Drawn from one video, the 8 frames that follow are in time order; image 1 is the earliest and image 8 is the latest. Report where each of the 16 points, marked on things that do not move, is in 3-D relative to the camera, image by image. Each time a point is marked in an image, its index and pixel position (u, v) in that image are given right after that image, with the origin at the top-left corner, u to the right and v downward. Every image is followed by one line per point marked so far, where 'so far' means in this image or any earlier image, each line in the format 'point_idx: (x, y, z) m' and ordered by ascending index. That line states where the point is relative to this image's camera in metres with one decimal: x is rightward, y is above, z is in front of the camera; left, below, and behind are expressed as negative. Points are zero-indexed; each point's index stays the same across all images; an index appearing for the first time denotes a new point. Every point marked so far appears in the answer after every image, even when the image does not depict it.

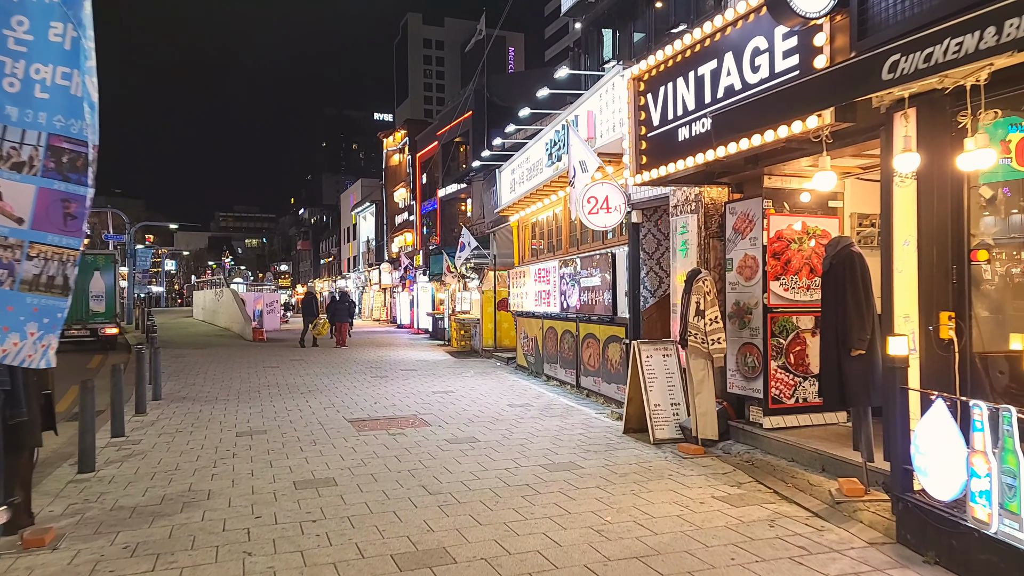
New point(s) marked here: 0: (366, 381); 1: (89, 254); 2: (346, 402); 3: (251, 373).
0: (-2.7, -1.7, +13.4) m
1: (-11.0, +0.9, +19.0) m
2: (-2.4, -1.7, +10.4) m
3: (-5.3, -1.7, +14.5) m
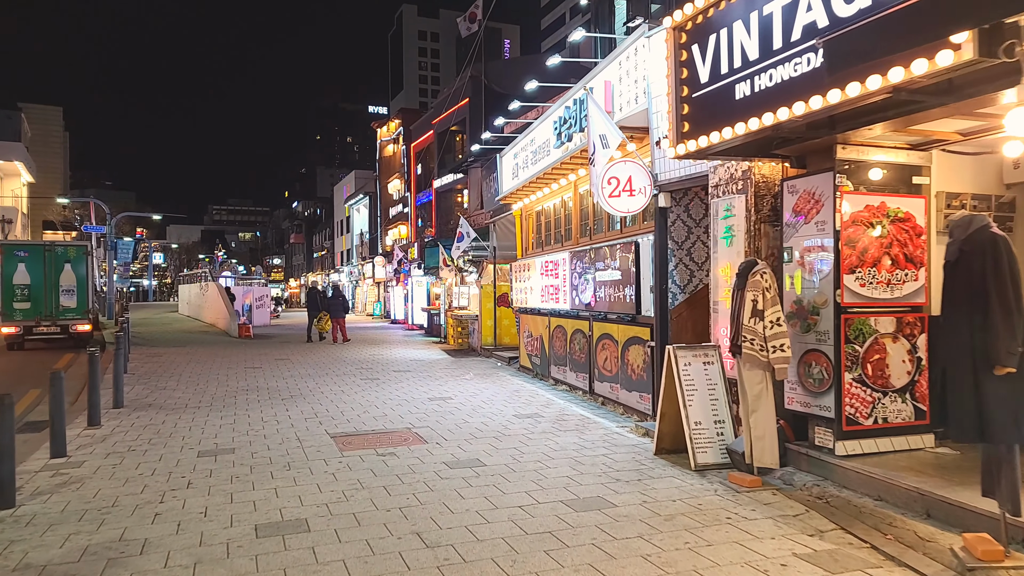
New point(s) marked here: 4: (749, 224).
0: (-2.6, -1.6, +12.2) m
1: (-11.0, +1.0, +17.7) m
2: (-2.3, -1.6, +9.2) m
3: (-5.2, -1.6, +13.3) m
4: (+2.0, +0.5, +6.0) m
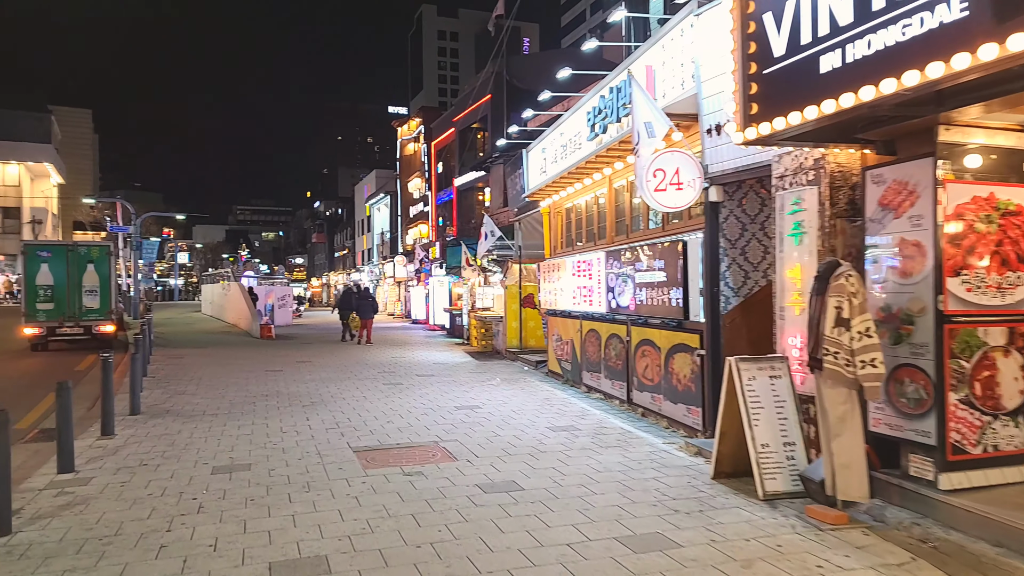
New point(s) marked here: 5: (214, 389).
0: (-2.2, -1.7, +11.6) m
1: (-10.4, +1.0, +17.3) m
2: (-1.9, -1.6, +8.6) m
3: (-4.7, -1.6, +12.8) m
4: (+2.3, +0.5, +5.3) m
5: (-4.9, -1.6, +11.7) m
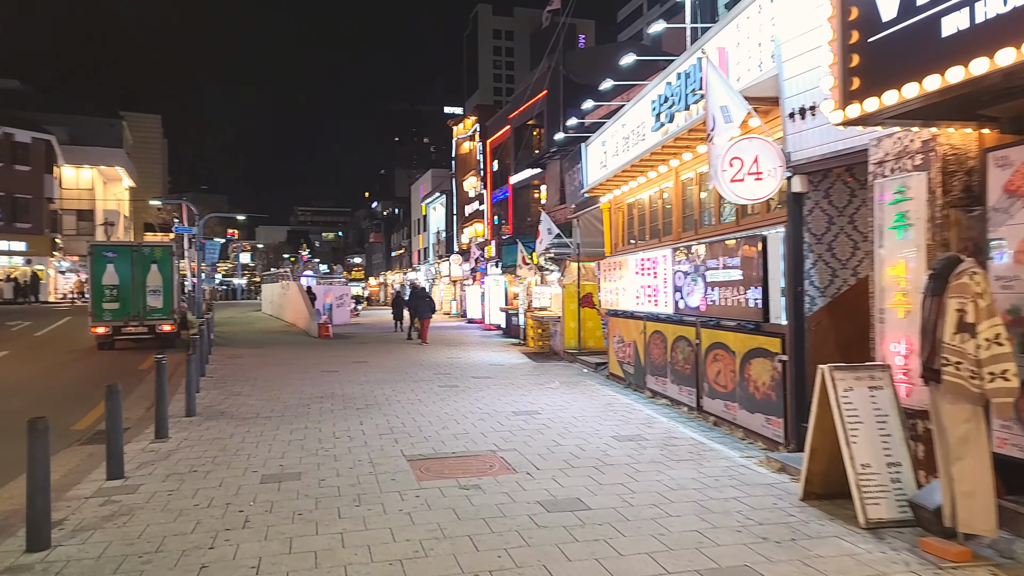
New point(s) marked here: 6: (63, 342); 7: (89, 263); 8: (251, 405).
0: (-1.2, -1.7, +11.3) m
1: (-9.0, +1.0, +17.6) m
2: (-1.2, -1.6, +8.3) m
3: (-3.7, -1.6, +12.6) m
4: (+2.7, +0.5, +4.6) m
5: (-3.9, -1.6, +11.5) m
6: (-12.2, -1.5, +19.5) m
7: (-10.0, +0.6, +17.0) m
8: (-3.7, -1.7, +10.2) m
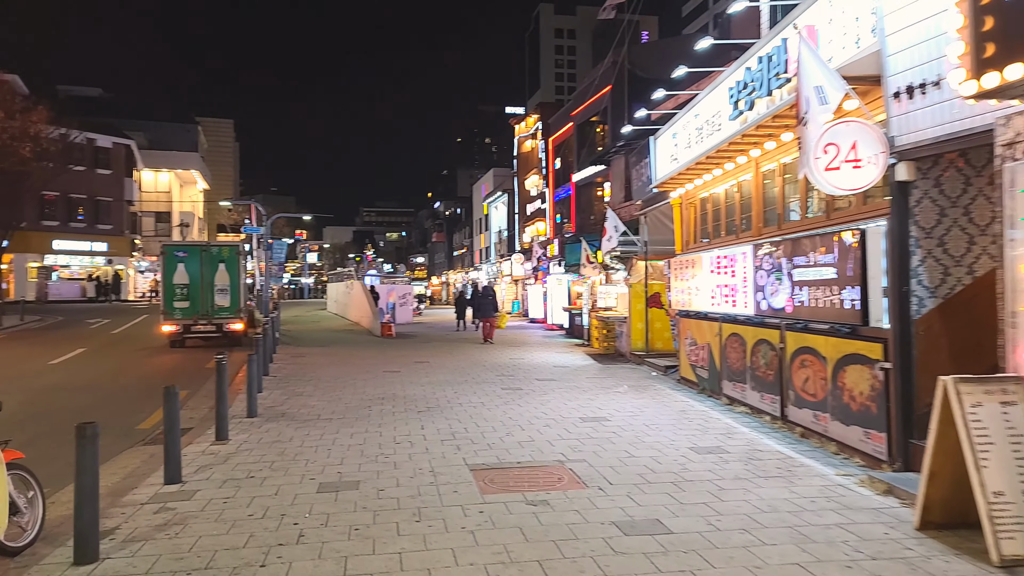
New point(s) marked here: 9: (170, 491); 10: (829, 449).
0: (-0.2, -1.6, +10.9) m
1: (-7.4, +1.1, +17.9) m
2: (-0.5, -1.6, +7.9) m
3: (-2.5, -1.6, +12.5) m
4: (+3.1, +0.5, +3.9) m
5: (-2.9, -1.6, +11.4) m
6: (-10.5, -1.4, +20.1) m
7: (-8.5, +0.6, +17.4) m
8: (-2.8, -1.7, +10.0) m
9: (-2.7, -1.6, +5.7) m
10: (+3.0, -1.5, +6.8) m
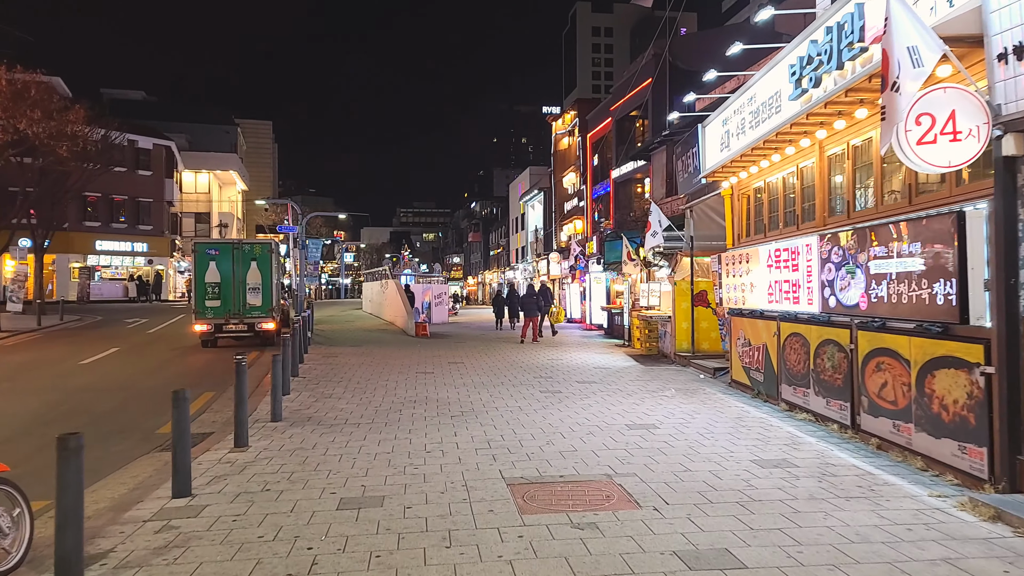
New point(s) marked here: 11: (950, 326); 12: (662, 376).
0: (+0.3, -1.6, +10.2) m
1: (-6.5, +1.1, +17.6) m
2: (0.0, -1.5, +7.3) m
3: (-1.9, -1.6, +11.9) m
4: (+3.3, +0.6, +3.1) m
5: (-2.3, -1.6, +10.9) m
6: (-9.4, -1.4, +19.9) m
7: (-7.6, +0.6, +17.1) m
8: (-2.3, -1.6, +9.5) m
9: (-2.4, -1.6, +5.2) m
10: (+3.4, -1.5, +6.0) m
11: (+3.4, -0.3, +5.6) m
12: (+2.7, -1.6, +12.8) m
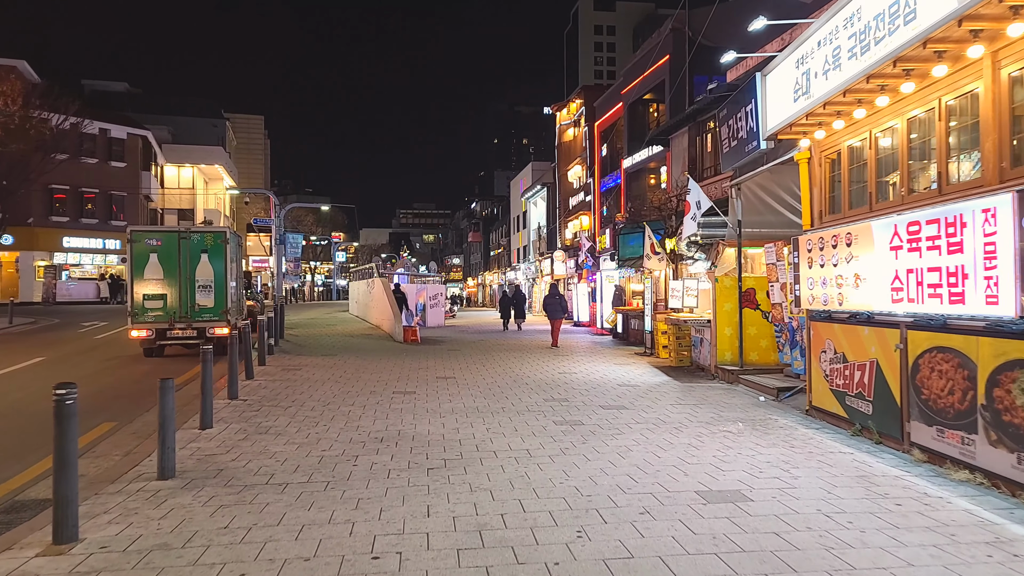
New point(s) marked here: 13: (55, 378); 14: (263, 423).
0: (+0.4, -1.5, +7.4) m
1: (-6.4, +1.1, +14.7) m
2: (0.0, -1.5, +4.4) m
3: (-1.8, -1.5, +9.1) m
4: (+3.4, +0.6, +0.2) m
5: (-2.2, -1.5, +8.0) m
6: (-9.4, -1.4, +17.1) m
7: (-7.6, +0.7, +14.3) m
8: (-2.2, -1.5, +6.7) m
9: (-2.4, -1.5, +2.3) m
10: (+3.4, -1.4, +3.2) m
11: (+3.4, -0.2, +2.7) m
12: (+2.7, -1.5, +9.9) m
13: (-8.2, -1.6, +12.9) m
14: (-2.8, -1.5, +8.1) m
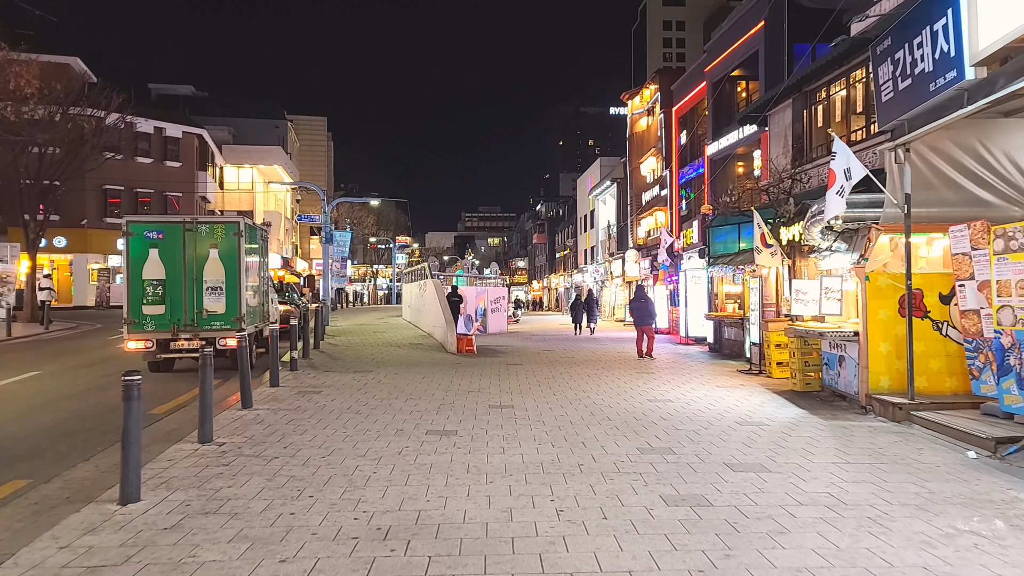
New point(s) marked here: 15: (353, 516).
0: (+0.9, -1.5, +4.4) m
1: (-5.2, +1.1, +12.3) m
2: (+0.3, -1.5, +1.5) m
3: (-1.1, -1.5, +6.3) m
4: (+3.3, +0.7, -3.0) m
5: (-1.6, -1.5, +5.3) m
6: (-7.9, -1.4, +14.9) m
7: (-6.4, +0.6, +12.0) m
8: (-1.8, -1.5, +3.9) m
9: (-2.3, -1.5, -0.4) m
10: (+3.6, -1.4, -0.1) m
11: (+3.5, -0.2, -0.5) m
12: (+3.5, -1.5, +6.7) m
13: (-7.1, -1.6, +10.7) m
14: (-2.2, -1.5, +5.4) m
15: (-1.1, -1.5, +4.8) m
